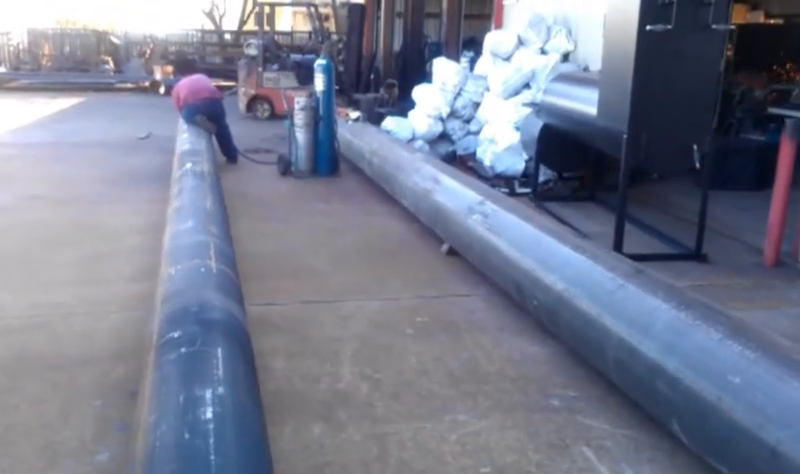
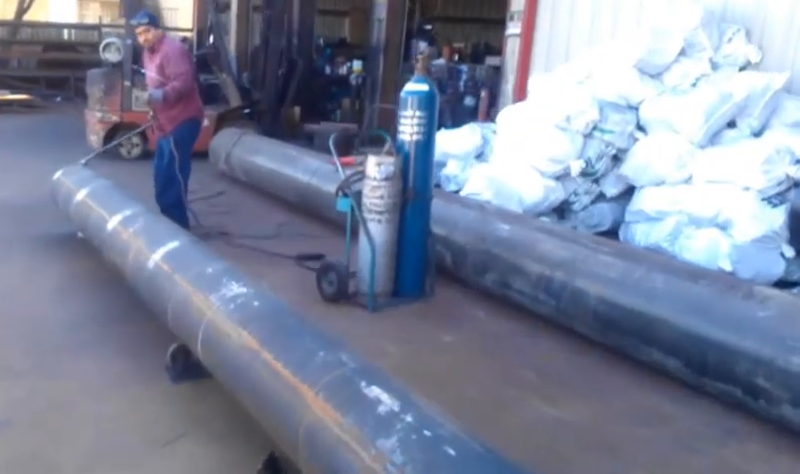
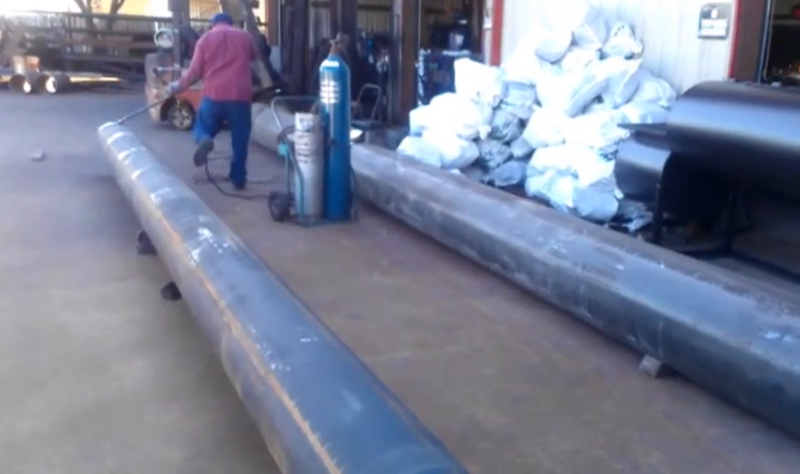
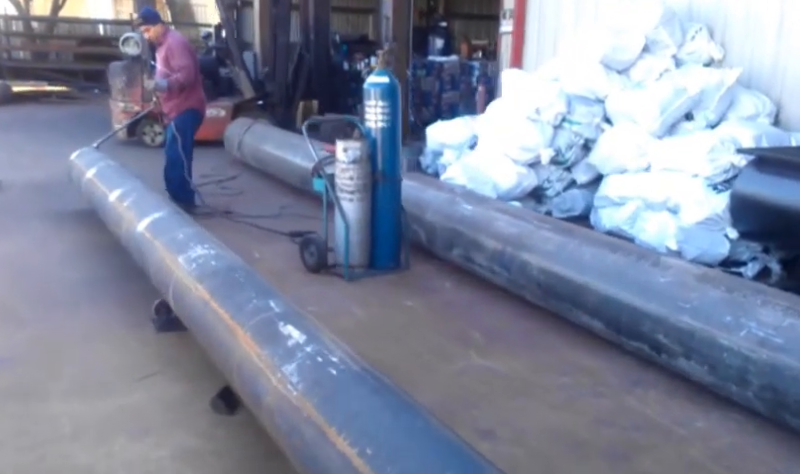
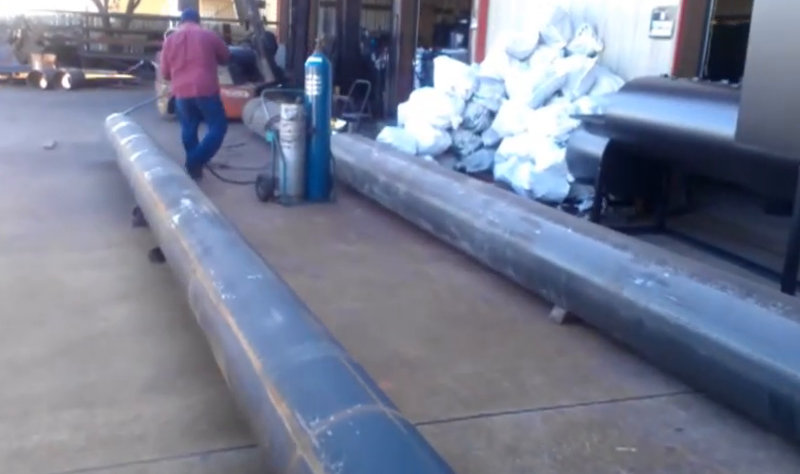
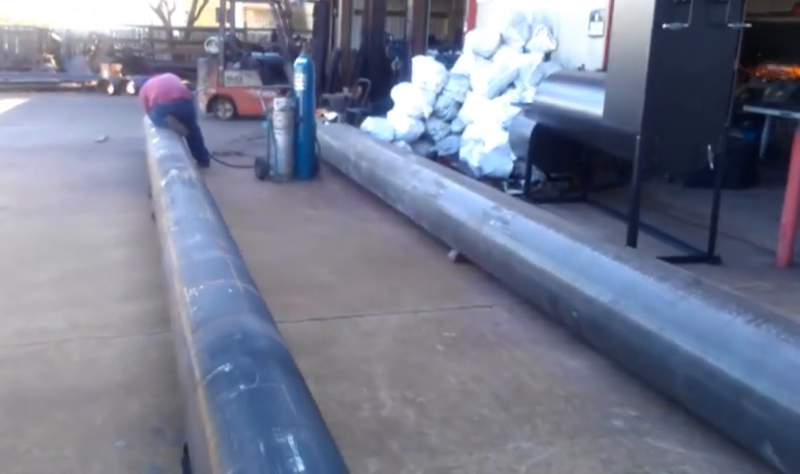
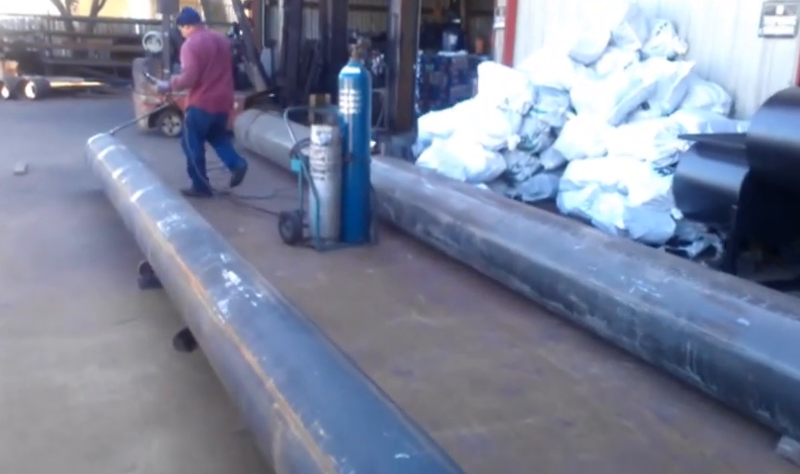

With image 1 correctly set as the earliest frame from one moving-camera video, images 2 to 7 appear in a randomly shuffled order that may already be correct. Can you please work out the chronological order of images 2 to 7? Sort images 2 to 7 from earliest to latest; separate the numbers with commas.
6, 5, 3, 7, 4, 2
